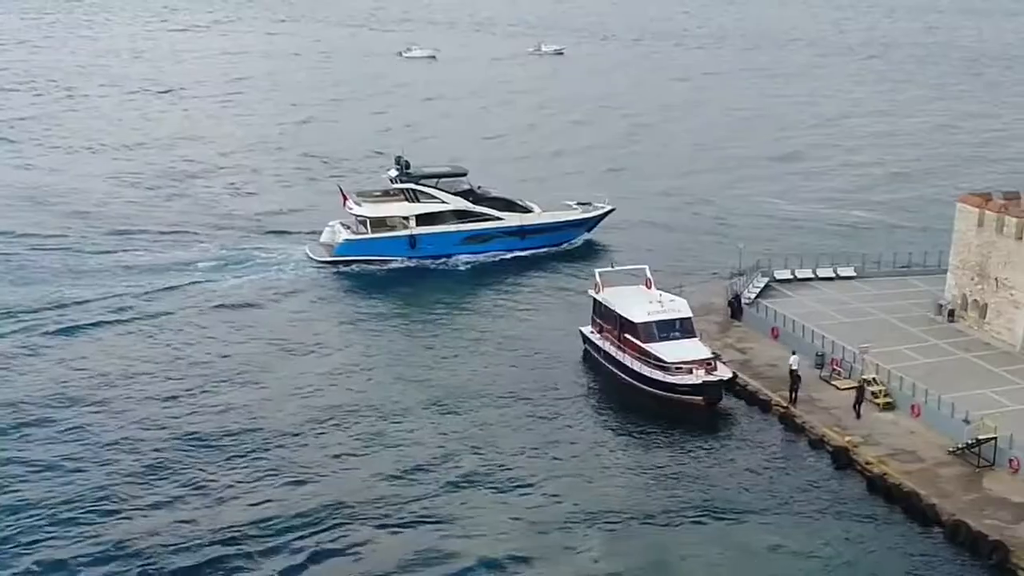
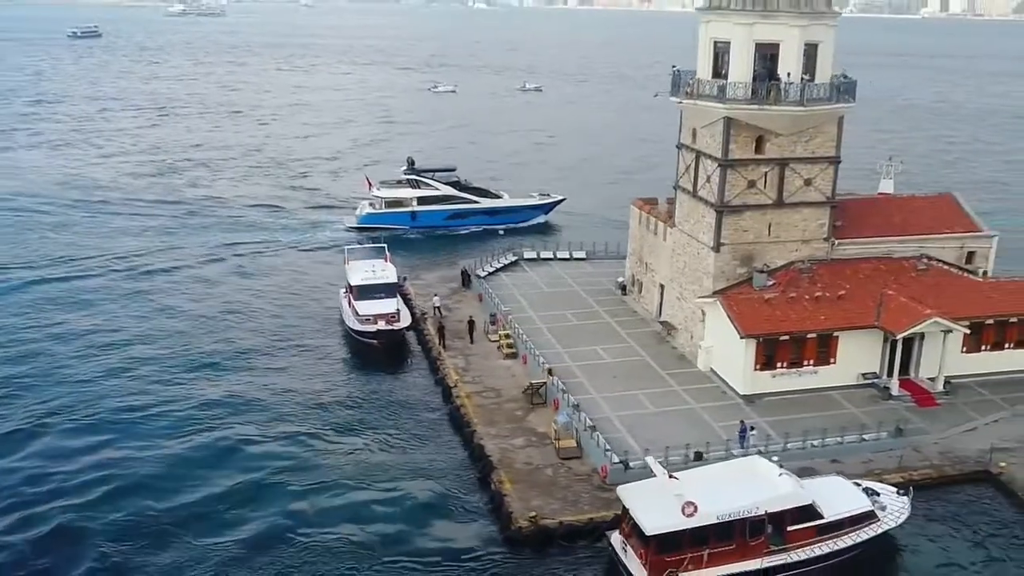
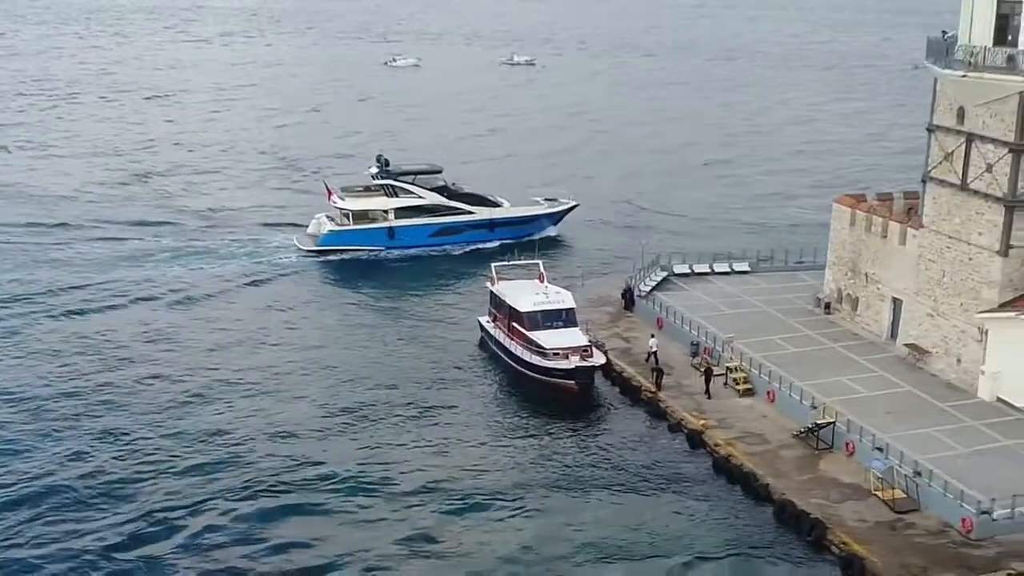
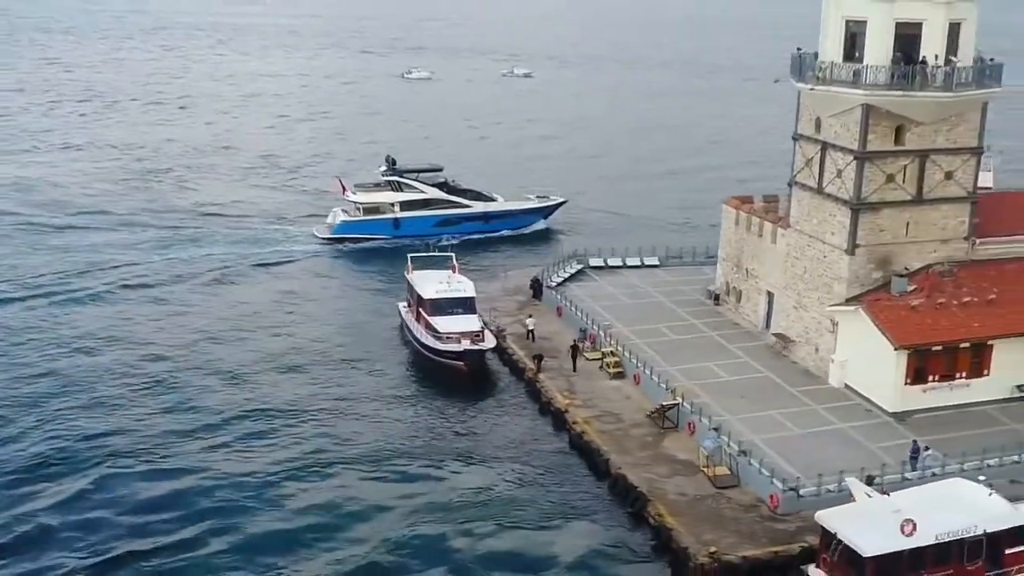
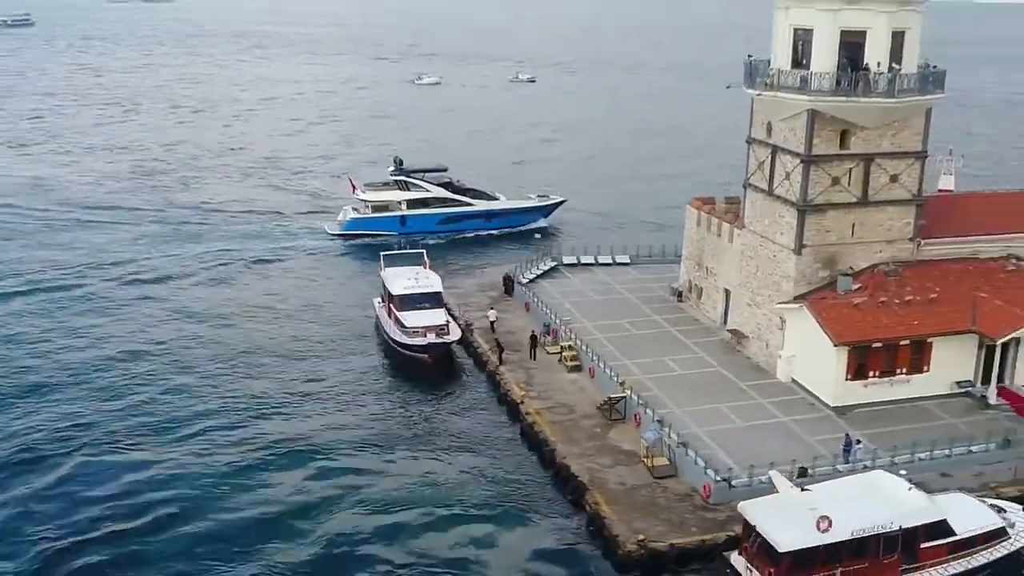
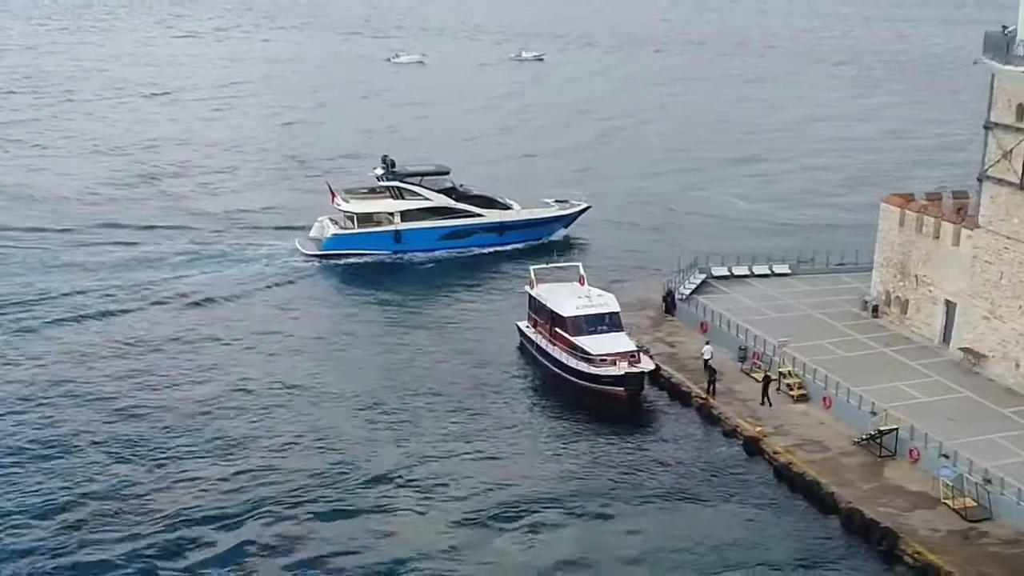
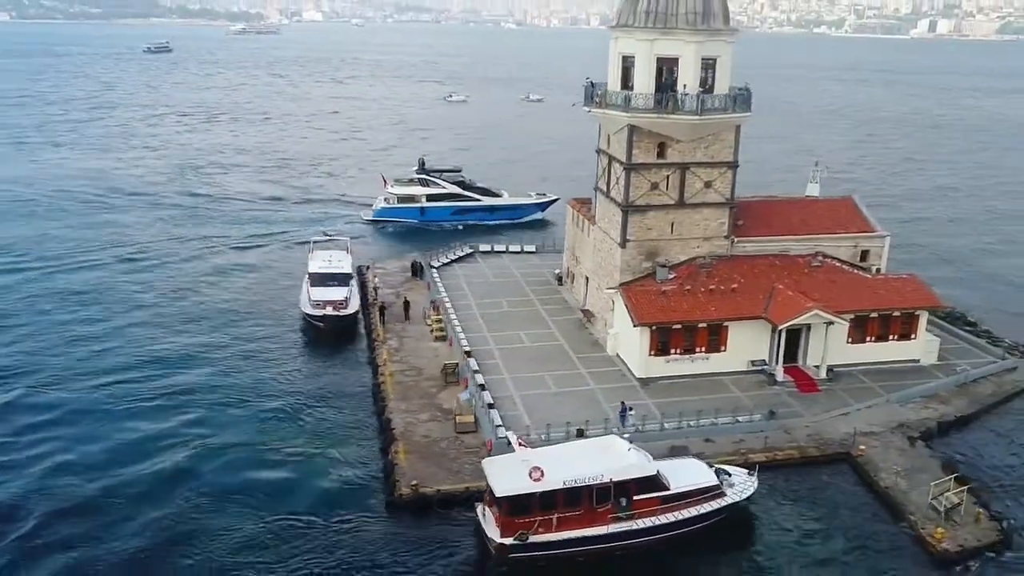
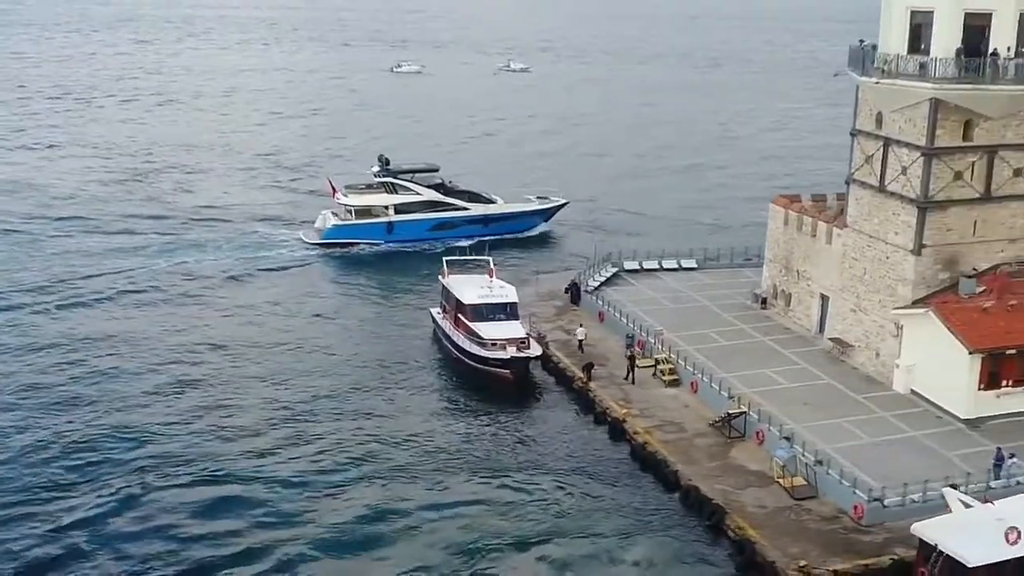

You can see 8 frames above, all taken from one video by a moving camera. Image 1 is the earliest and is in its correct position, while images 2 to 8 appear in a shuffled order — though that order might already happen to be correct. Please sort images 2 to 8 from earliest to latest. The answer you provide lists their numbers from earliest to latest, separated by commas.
6, 3, 8, 4, 5, 2, 7
